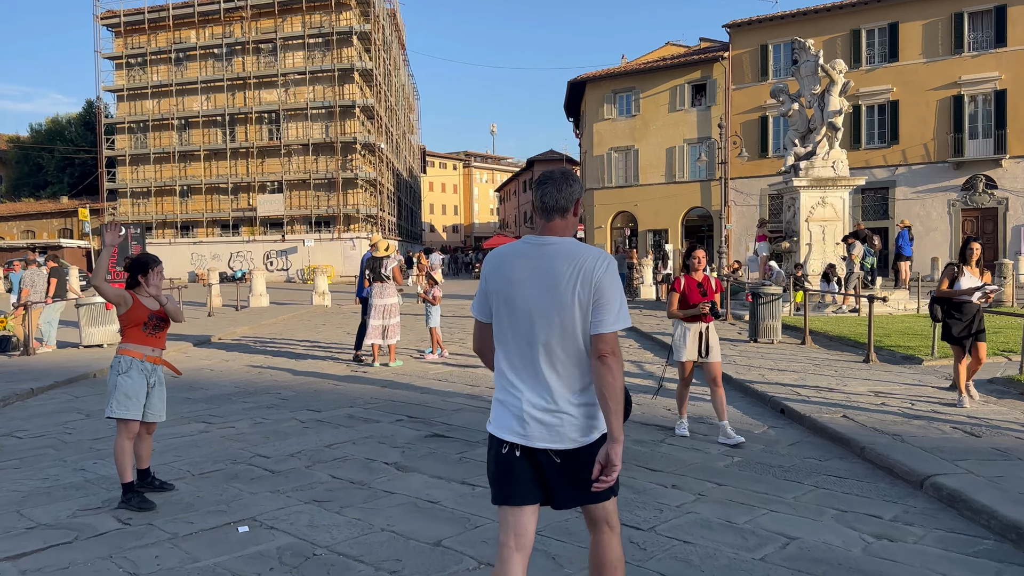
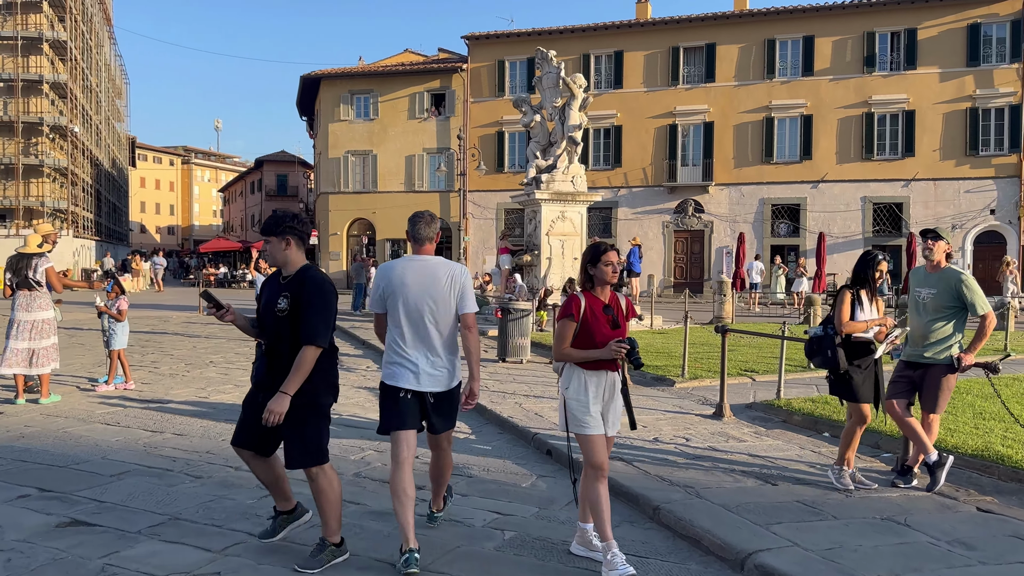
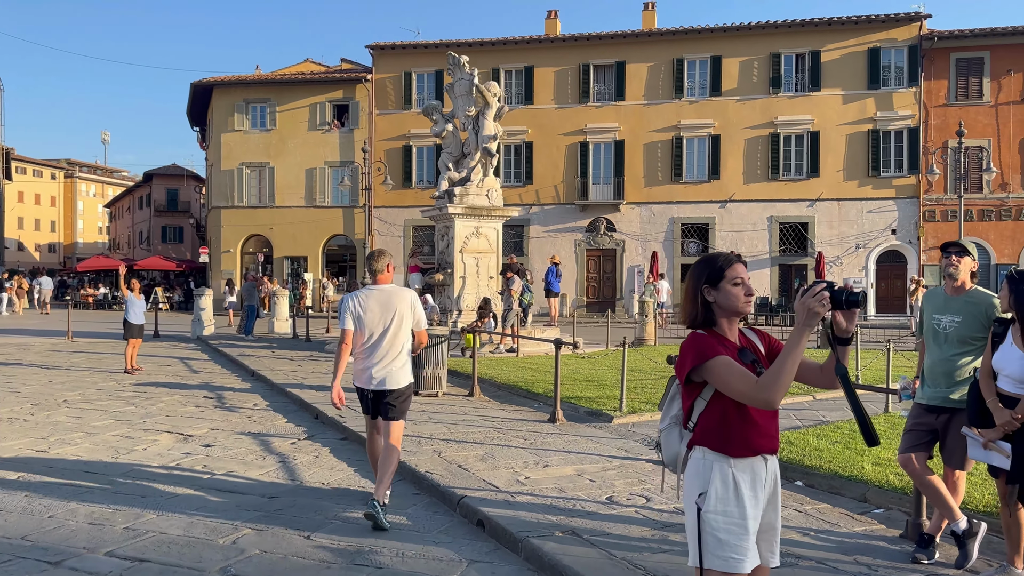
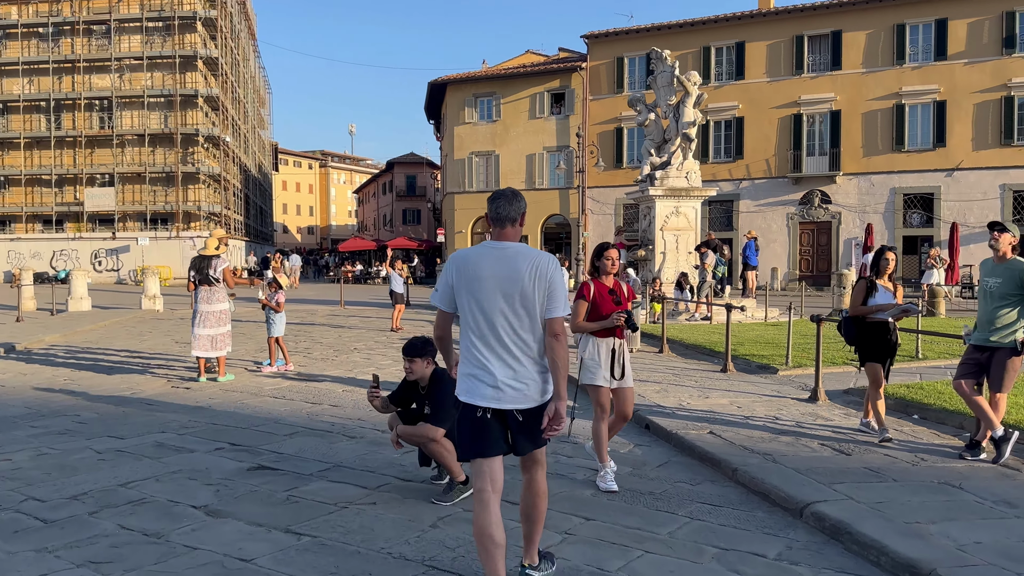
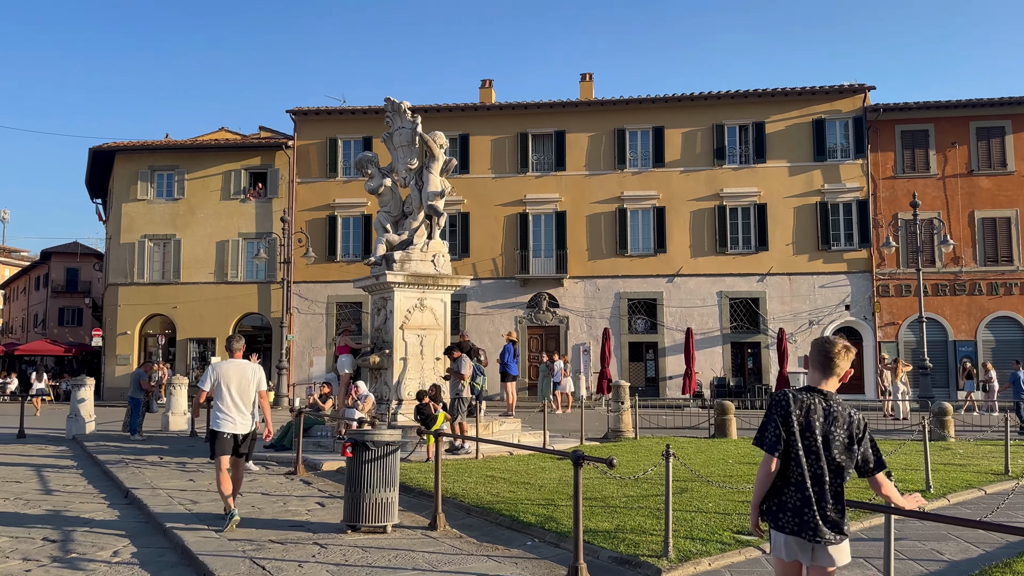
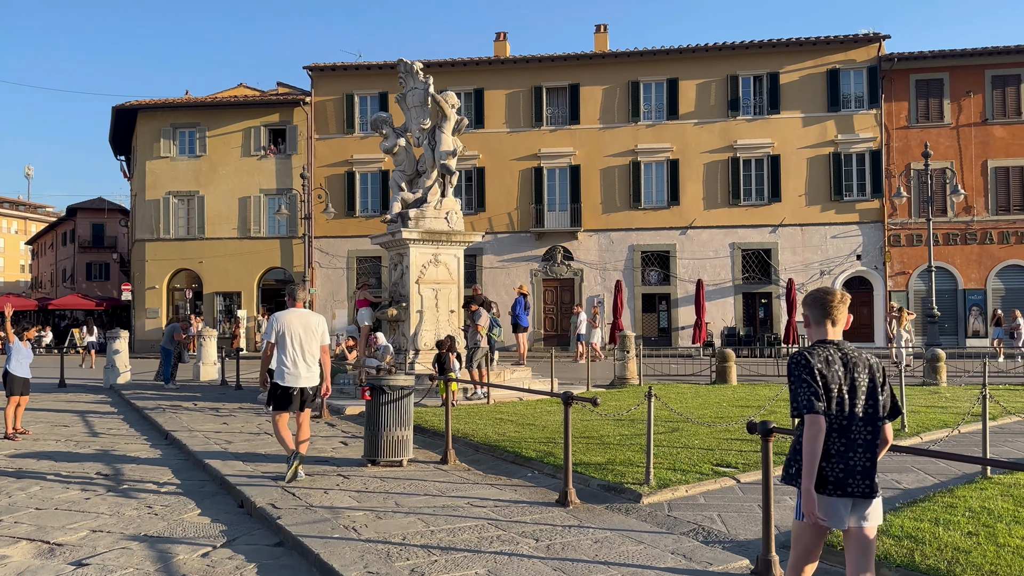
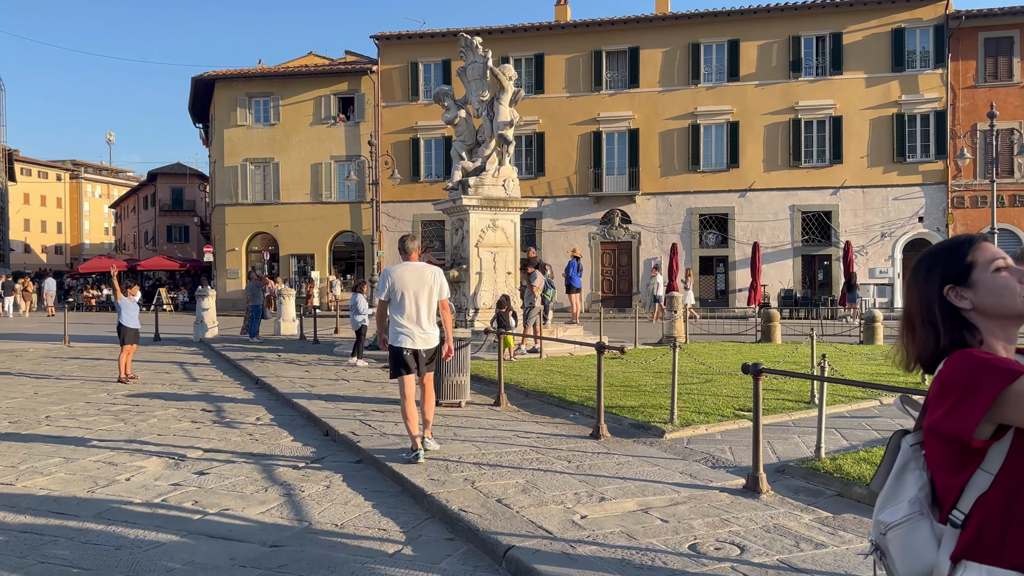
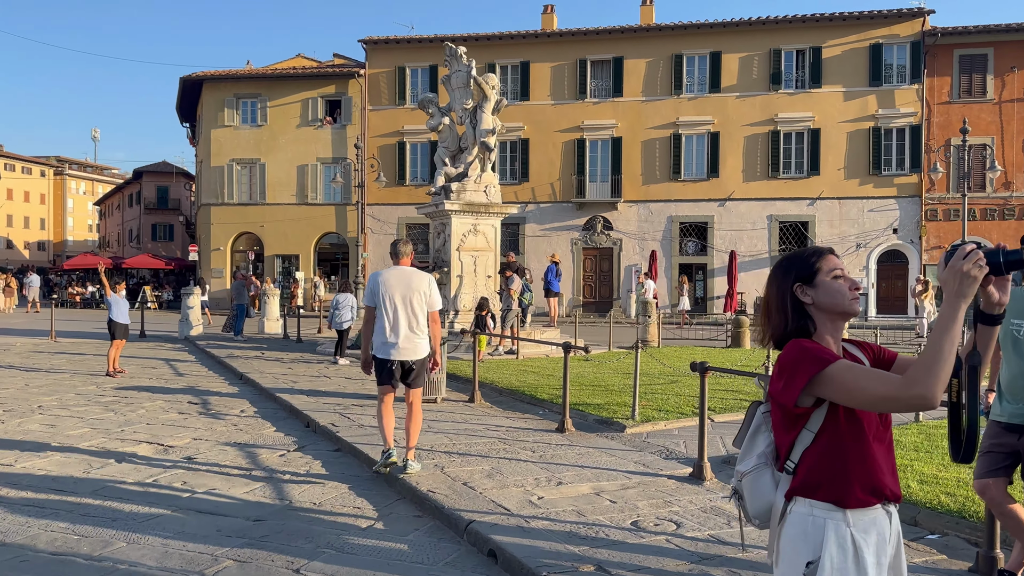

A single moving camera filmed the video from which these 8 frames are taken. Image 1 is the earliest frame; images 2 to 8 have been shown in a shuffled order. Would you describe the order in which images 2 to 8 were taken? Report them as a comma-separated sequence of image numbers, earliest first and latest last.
4, 2, 3, 8, 7, 6, 5
